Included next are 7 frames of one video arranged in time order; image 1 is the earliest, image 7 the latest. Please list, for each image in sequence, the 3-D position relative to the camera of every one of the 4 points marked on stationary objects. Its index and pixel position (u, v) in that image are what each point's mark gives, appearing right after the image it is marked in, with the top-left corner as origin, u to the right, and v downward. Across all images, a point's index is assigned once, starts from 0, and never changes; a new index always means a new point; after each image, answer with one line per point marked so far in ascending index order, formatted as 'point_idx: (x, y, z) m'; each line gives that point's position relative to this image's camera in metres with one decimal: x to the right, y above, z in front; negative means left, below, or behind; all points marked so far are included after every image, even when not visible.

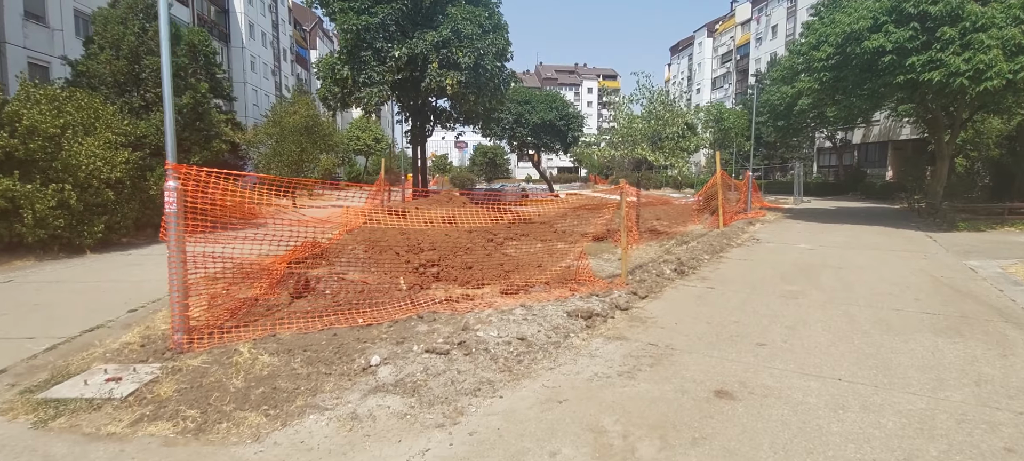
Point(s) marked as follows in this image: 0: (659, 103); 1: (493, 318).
0: (+3.5, +3.3, +12.5) m
1: (-0.2, -1.0, +5.5) m
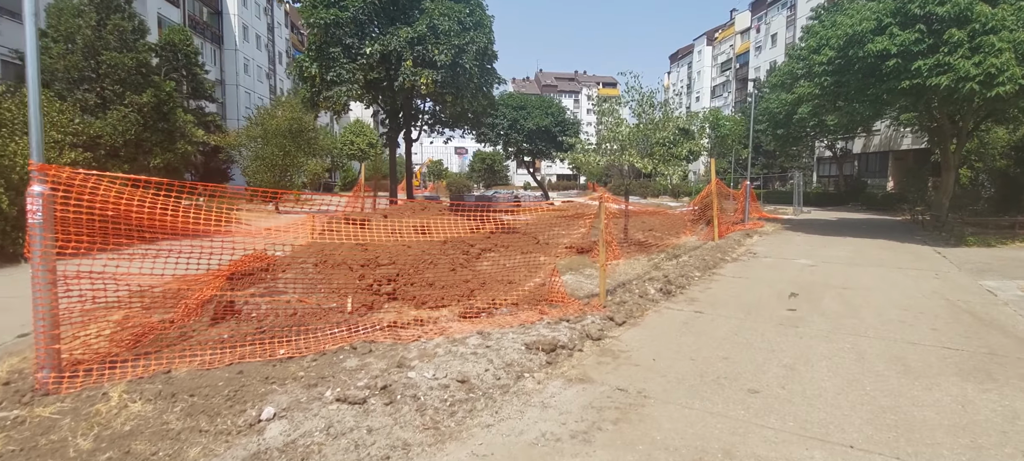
0: (+3.0, +3.0, +11.8) m
1: (-0.7, -1.1, +4.7) m
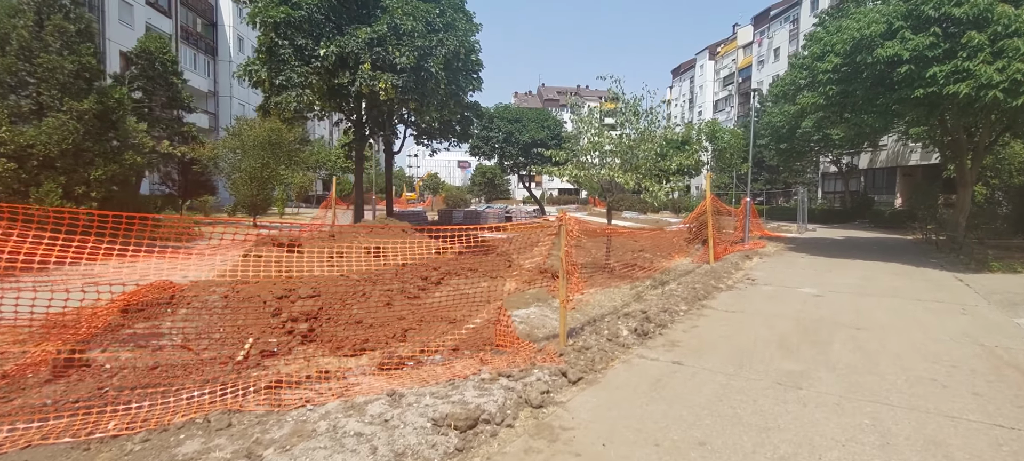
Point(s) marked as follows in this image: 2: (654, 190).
0: (+2.5, +2.5, +10.7) m
1: (-1.3, -1.4, +3.5) m
2: (+2.7, +0.8, +9.8) m
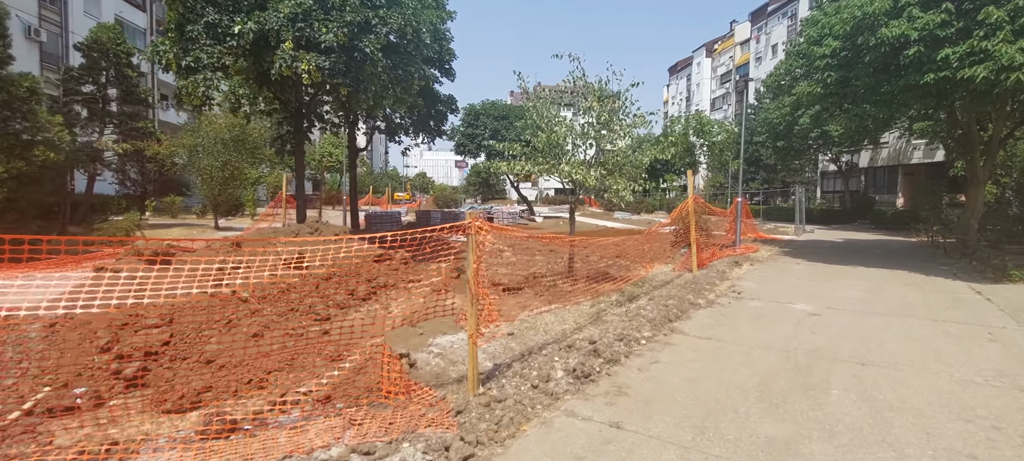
0: (+1.6, +2.4, +9.4) m
1: (-2.2, -1.5, +2.2) m
2: (+1.8, +0.7, +8.4) m
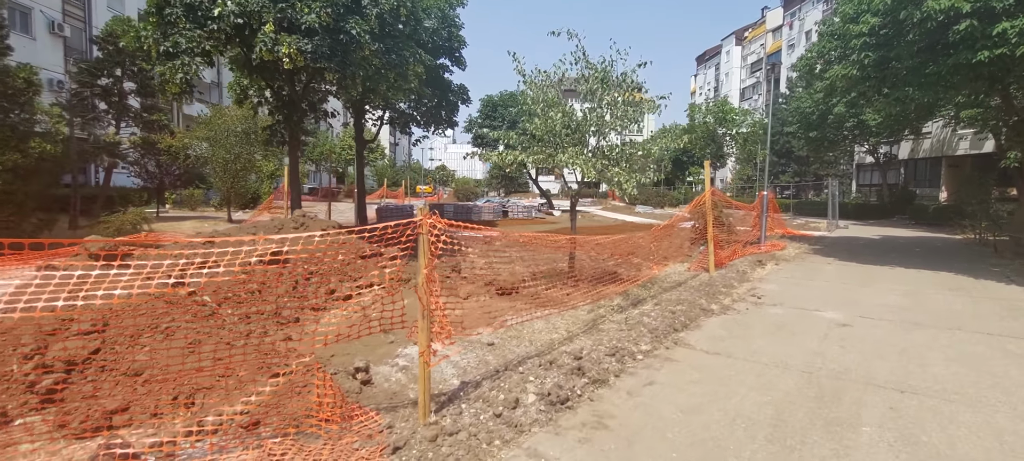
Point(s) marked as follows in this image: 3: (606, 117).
0: (+1.6, +2.5, +8.6) m
1: (-2.6, -1.5, +1.7) m
2: (+1.7, +0.7, +7.7) m
3: (+1.4, +1.7, +7.4) m
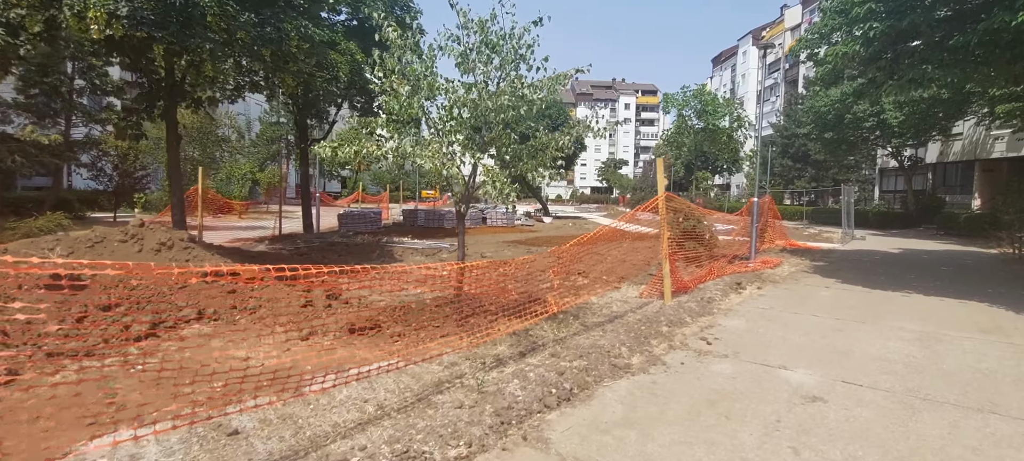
0: (+0.2, +2.3, +6.7) m
1: (-4.3, -1.6, 0.0) m
2: (+0.3, +0.5, +5.8) m
3: (-0.1, +1.5, +5.5) m
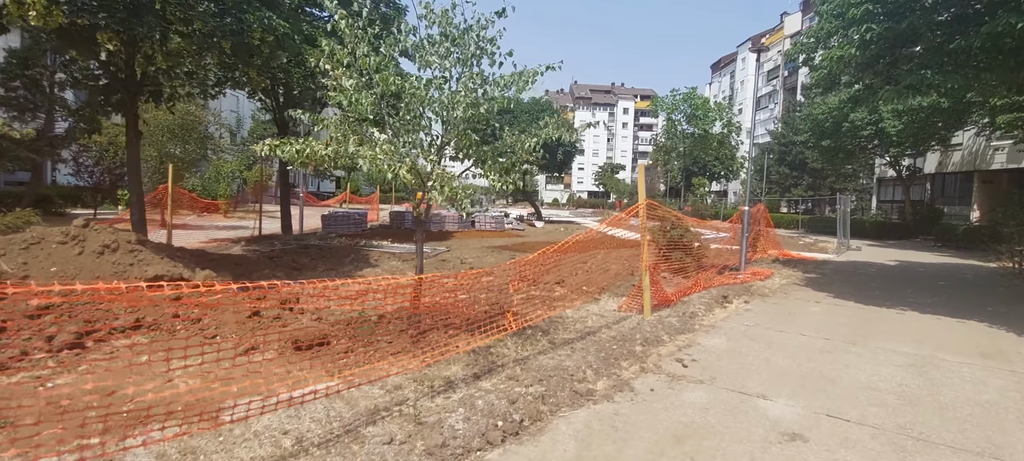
0: (-0.2, +2.2, +6.3) m
1: (-4.7, -1.6, -0.5) m
2: (-0.1, +0.4, +5.4) m
3: (-0.5, +1.4, +5.1) m
